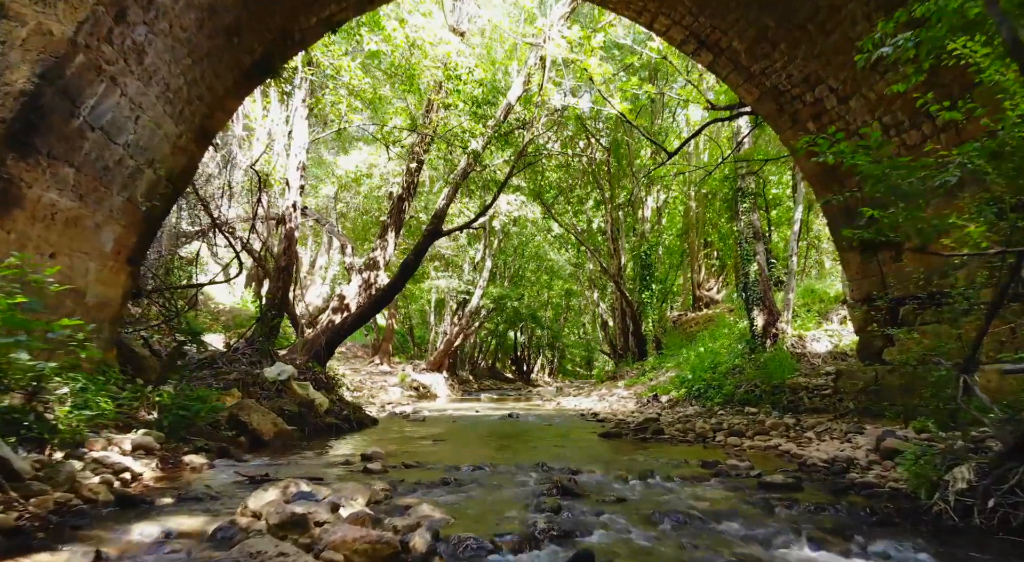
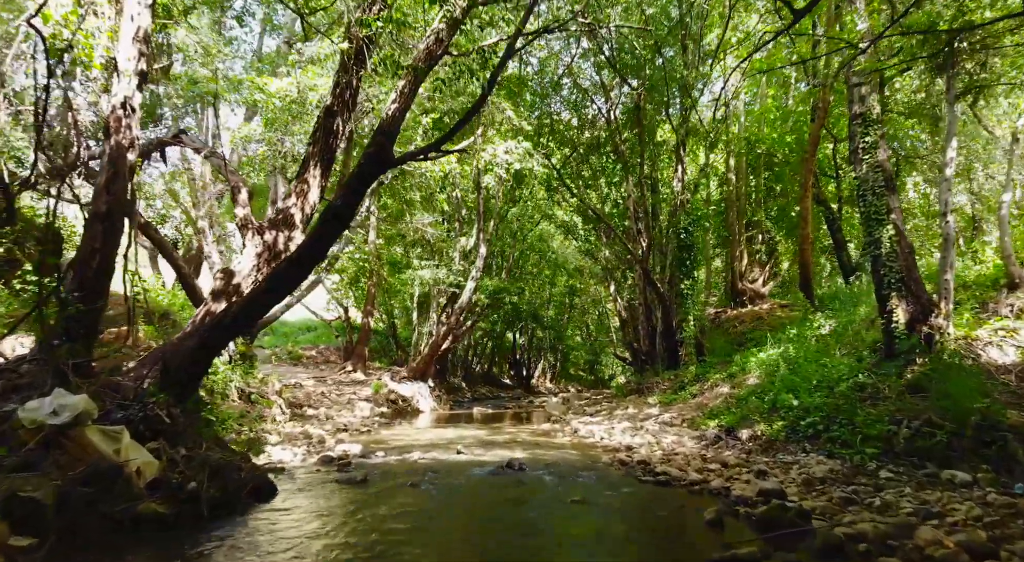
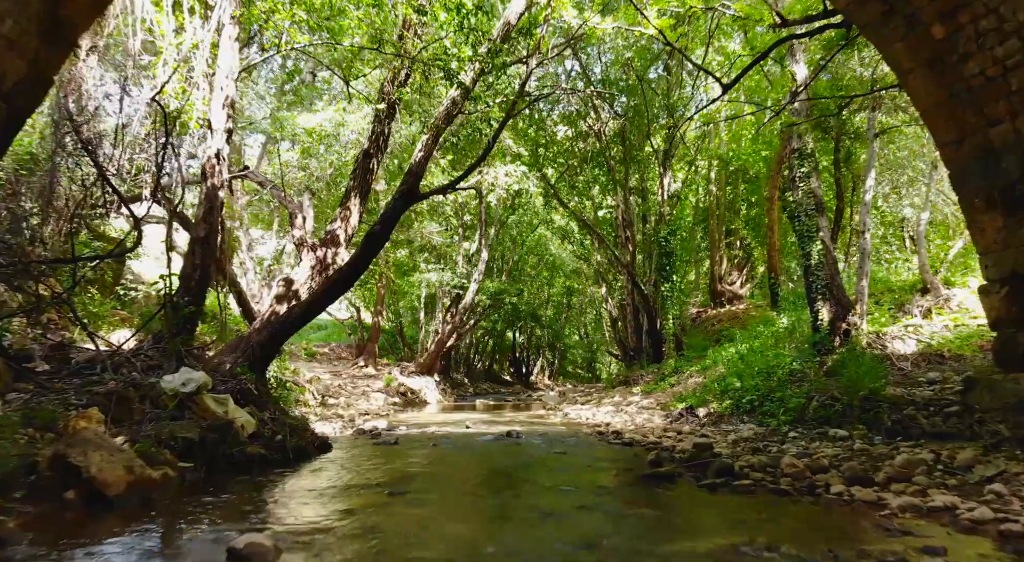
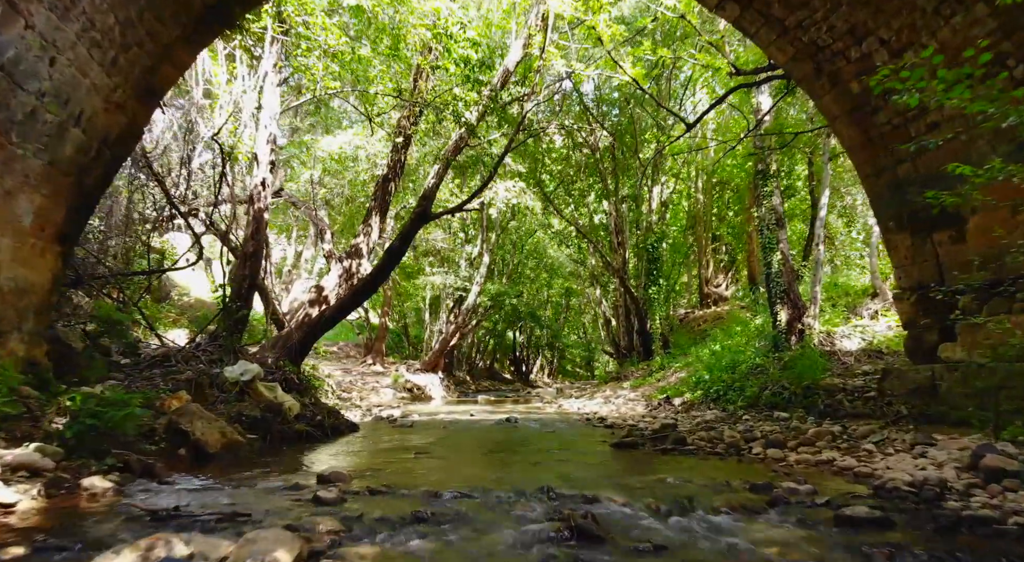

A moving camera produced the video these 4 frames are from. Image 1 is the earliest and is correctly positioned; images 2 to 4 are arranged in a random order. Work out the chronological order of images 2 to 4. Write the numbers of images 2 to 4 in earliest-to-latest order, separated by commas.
4, 3, 2
